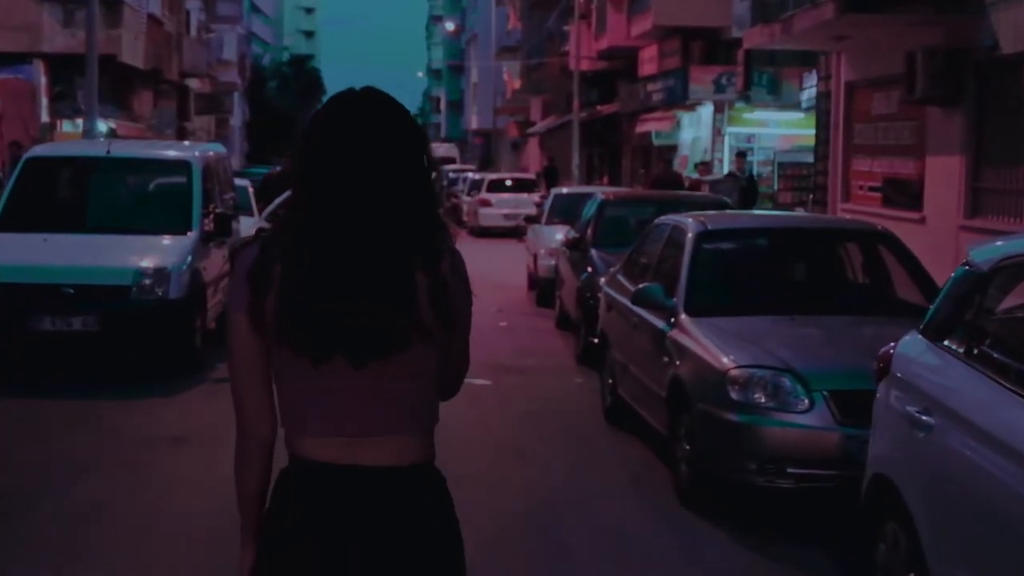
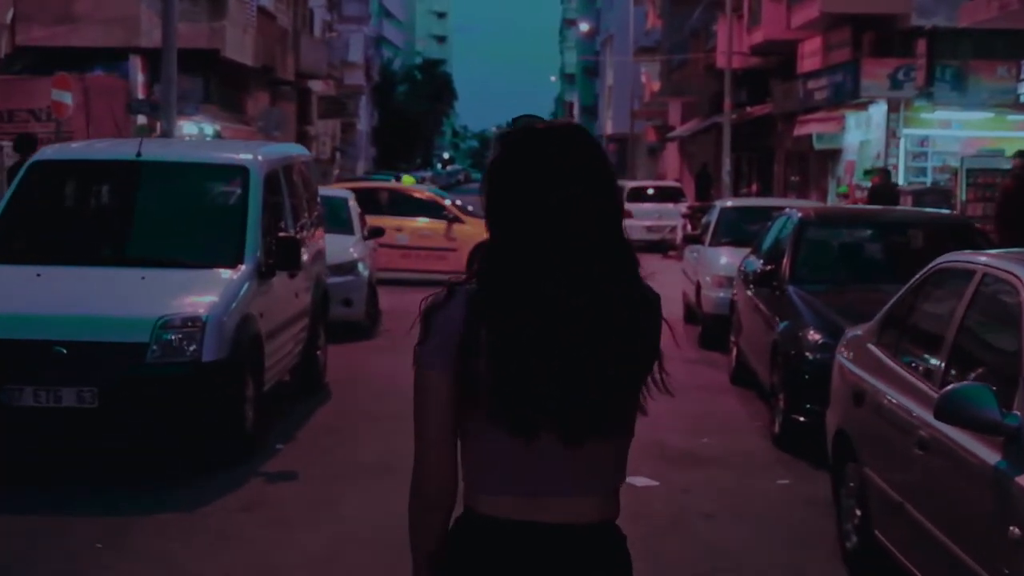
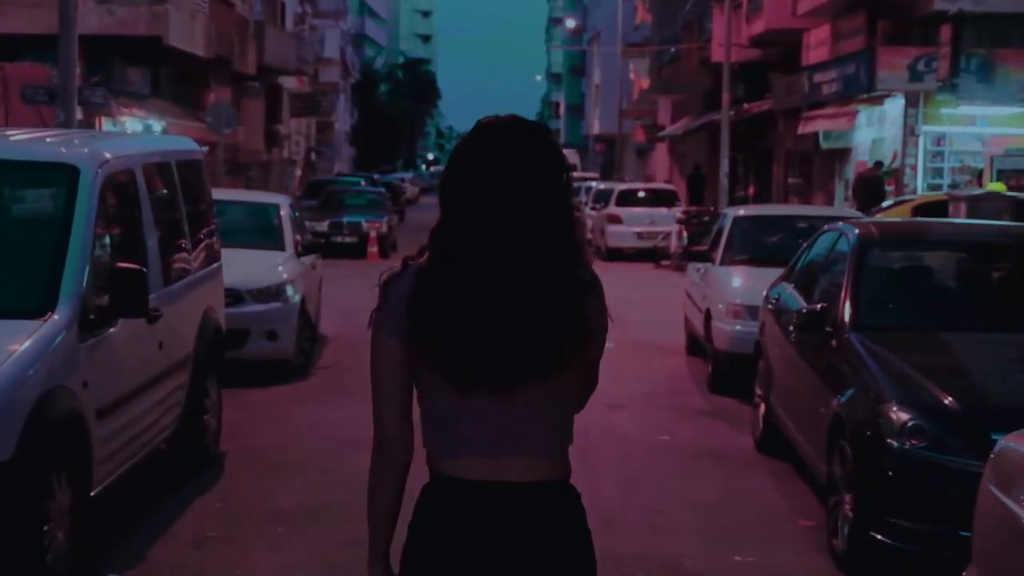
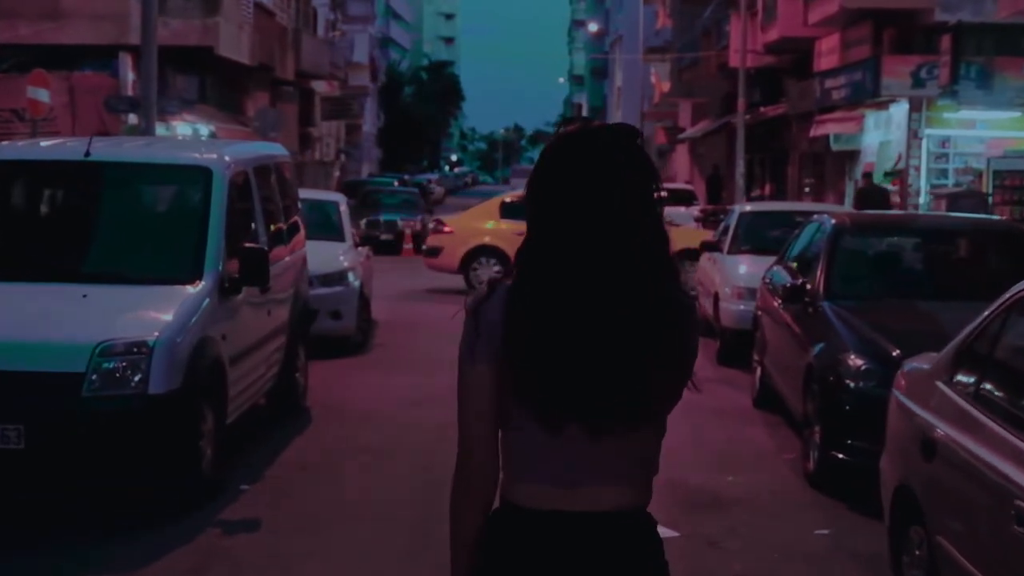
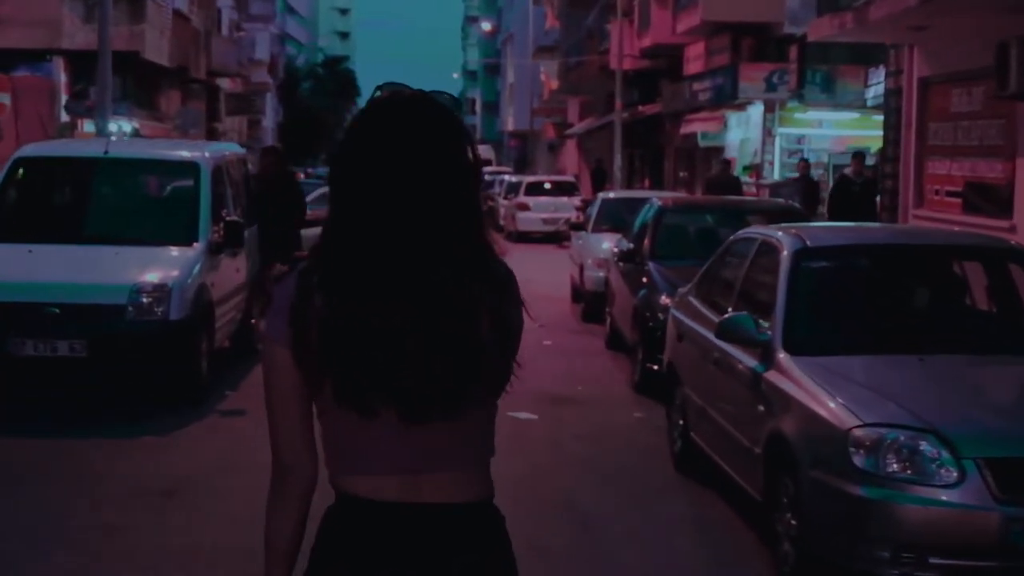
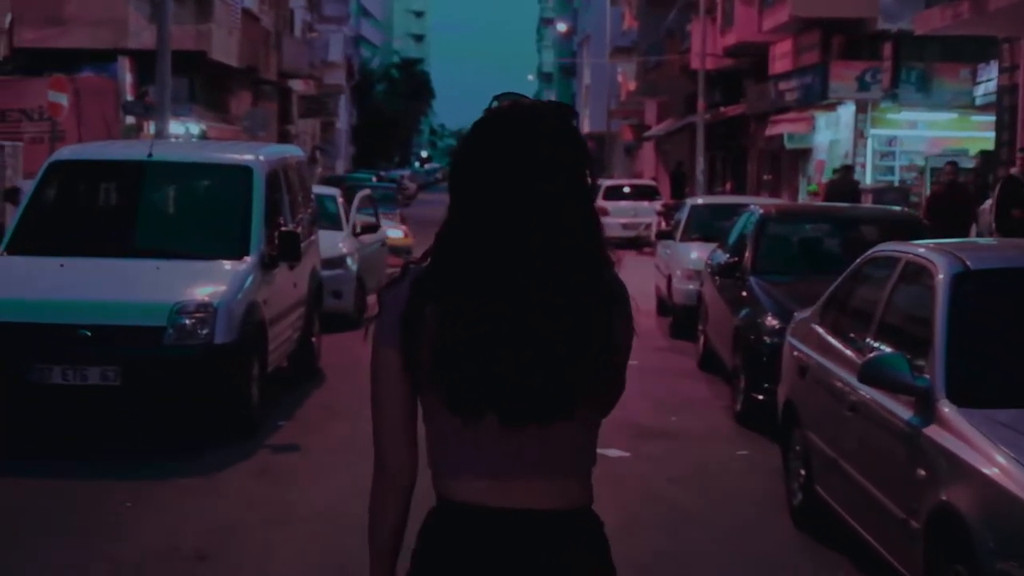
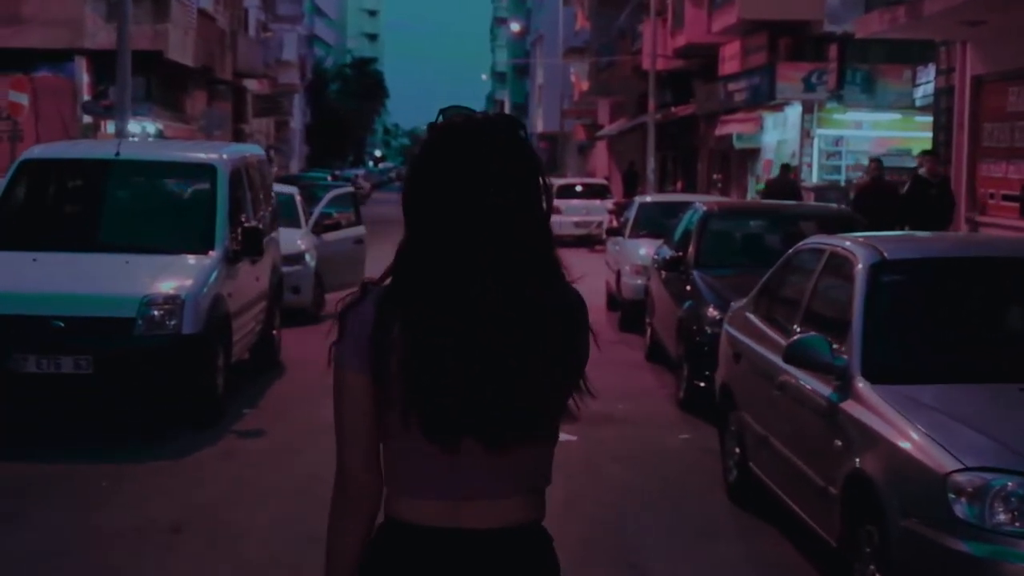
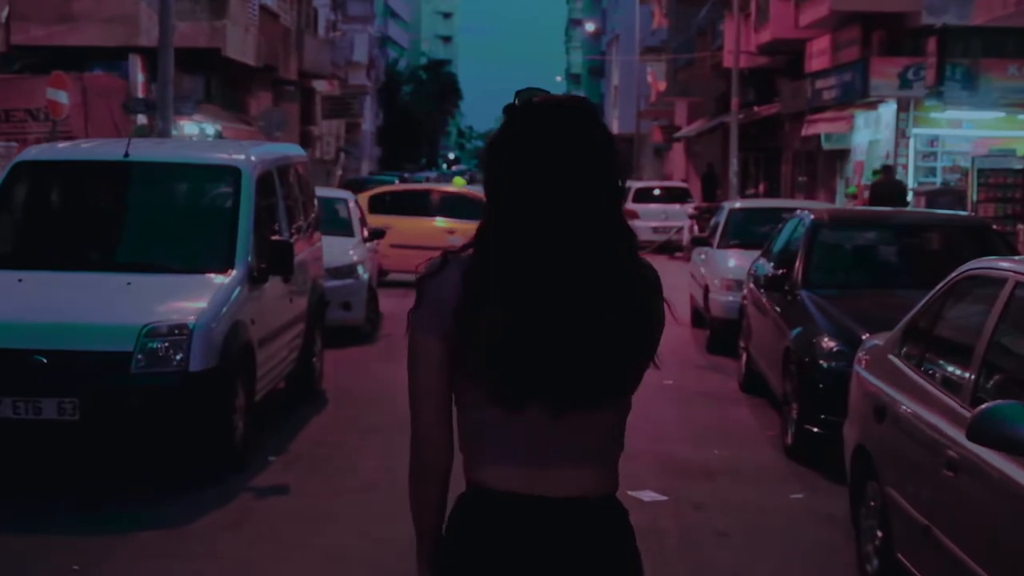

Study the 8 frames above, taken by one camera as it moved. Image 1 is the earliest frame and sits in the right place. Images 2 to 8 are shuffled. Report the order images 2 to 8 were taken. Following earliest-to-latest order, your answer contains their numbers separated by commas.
5, 7, 6, 2, 8, 4, 3
